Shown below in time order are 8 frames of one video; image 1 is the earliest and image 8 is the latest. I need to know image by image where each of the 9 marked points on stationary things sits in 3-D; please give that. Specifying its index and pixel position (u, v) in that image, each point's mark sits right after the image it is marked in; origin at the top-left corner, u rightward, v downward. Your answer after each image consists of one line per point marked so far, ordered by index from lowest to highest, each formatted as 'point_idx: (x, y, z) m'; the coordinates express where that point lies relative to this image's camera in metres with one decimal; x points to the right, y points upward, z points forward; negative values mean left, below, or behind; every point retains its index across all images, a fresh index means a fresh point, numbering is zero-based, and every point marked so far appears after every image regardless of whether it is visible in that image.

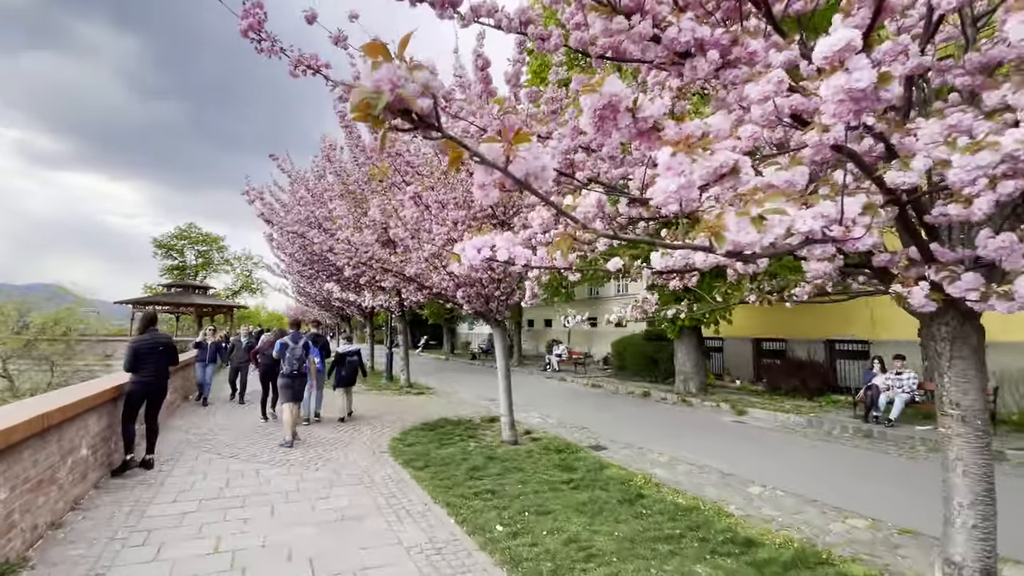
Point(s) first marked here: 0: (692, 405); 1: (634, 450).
0: (+5.1, -3.3, +13.5) m
1: (+2.2, -3.0, +8.8) m
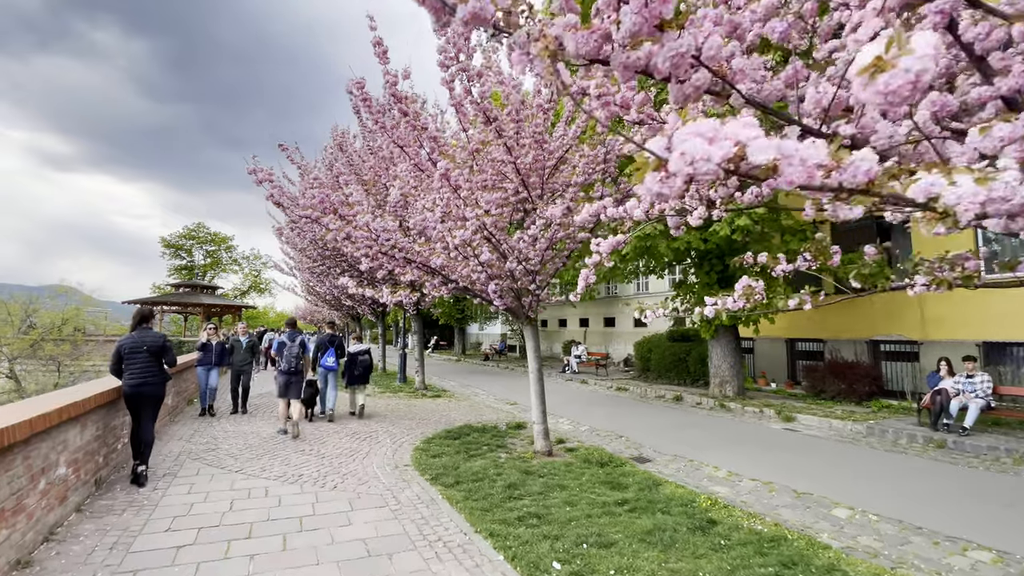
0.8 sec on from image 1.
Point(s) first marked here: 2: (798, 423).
0: (+5.8, -3.2, +12.6) m
1: (+2.8, -2.9, +7.8) m
2: (+6.7, -3.2, +11.1) m
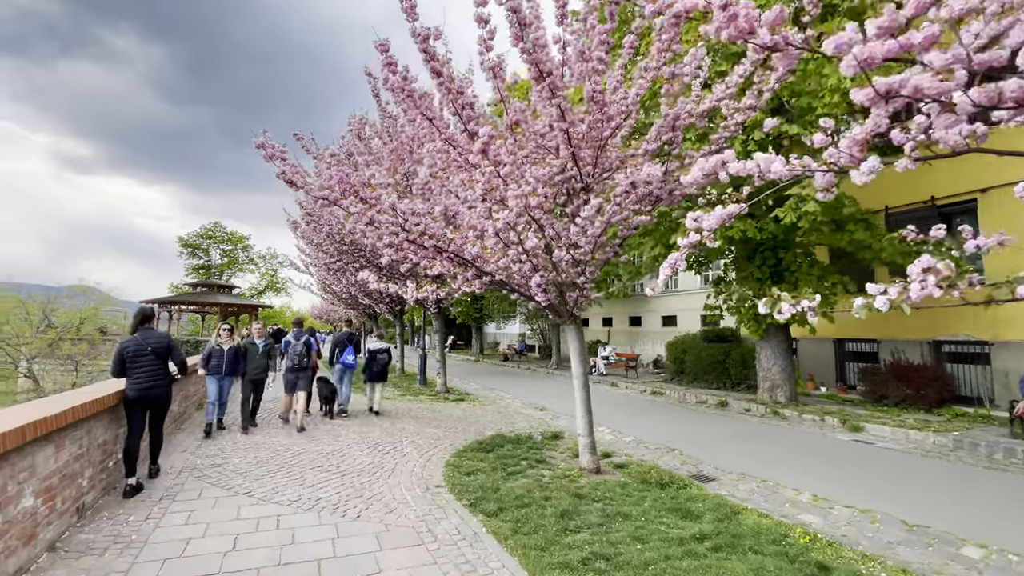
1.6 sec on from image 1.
0: (+6.5, -3.1, +11.4) m
1: (+3.5, -2.8, +6.8) m
2: (+7.4, -3.0, +9.9) m
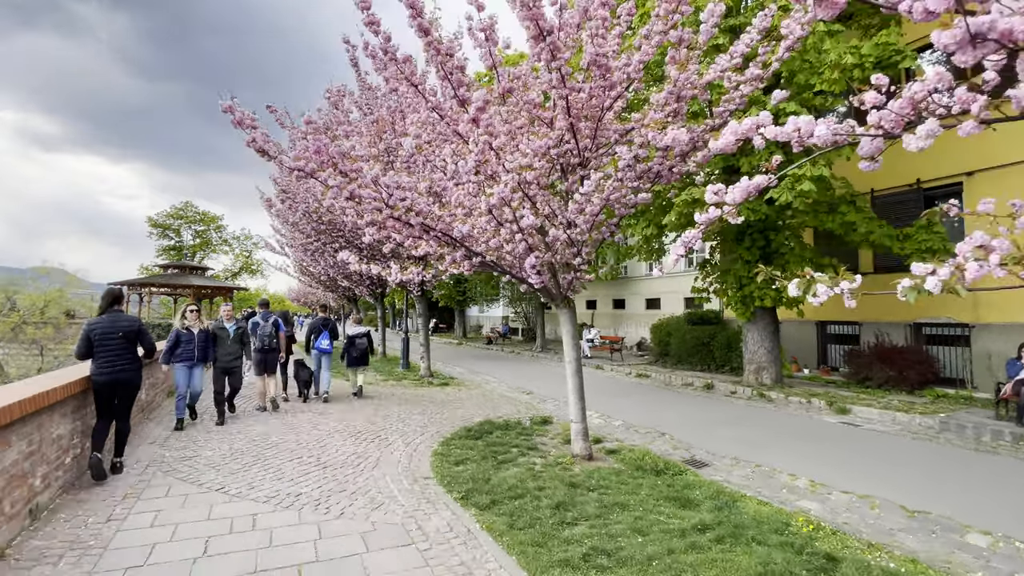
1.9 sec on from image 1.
0: (+6.2, -2.7, +11.4) m
1: (+3.3, -2.6, +6.7) m
2: (+7.2, -2.7, +10.0) m
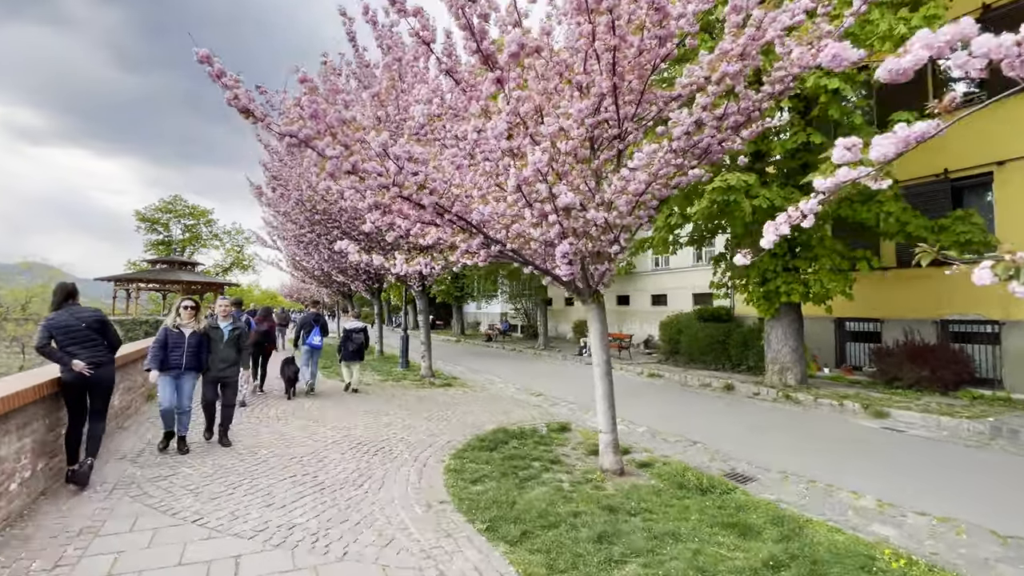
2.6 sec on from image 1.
0: (+6.4, -2.5, +10.7) m
1: (+3.6, -2.5, +5.9) m
2: (+7.4, -2.6, +9.3) m
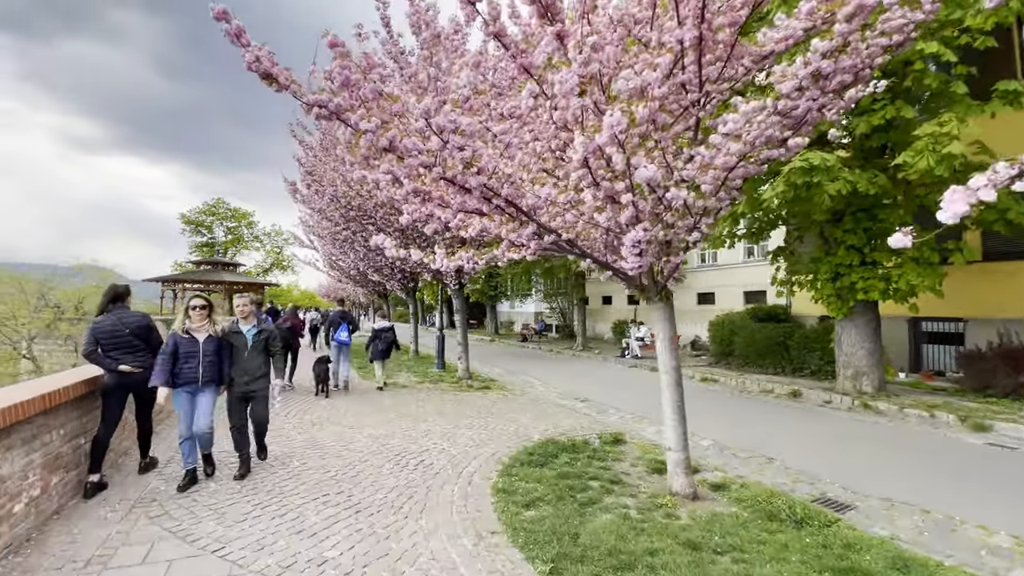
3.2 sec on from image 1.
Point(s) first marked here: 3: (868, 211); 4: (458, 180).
0: (+7.4, -2.5, +9.6) m
1: (+4.2, -2.4, +5.0) m
2: (+8.2, -2.5, +8.1) m
3: (+7.4, +1.6, +9.9) m
4: (-0.5, +0.9, +4.2) m
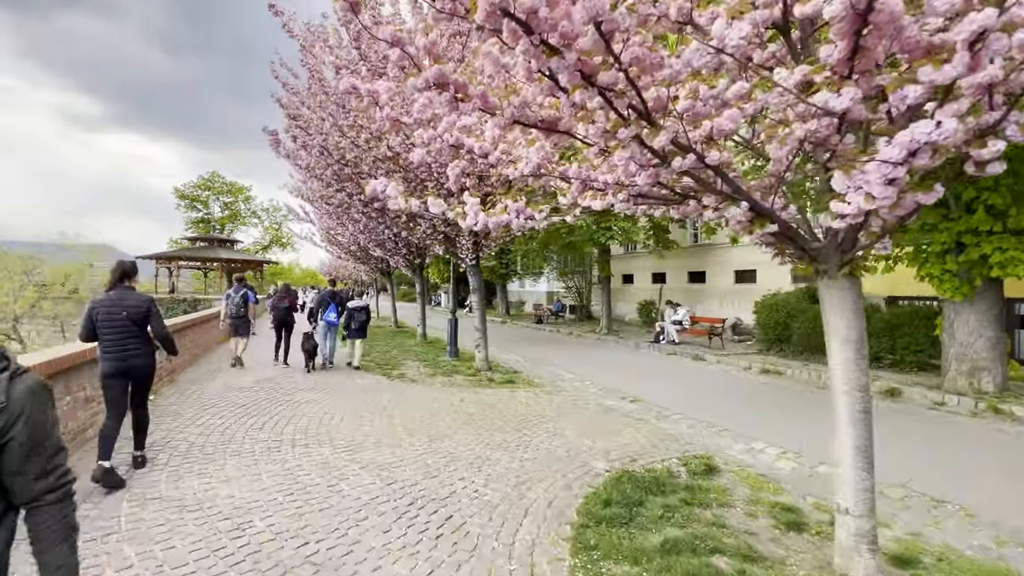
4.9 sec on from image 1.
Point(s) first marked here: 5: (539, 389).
0: (+8.0, -2.1, +7.5) m
1: (+4.8, -2.2, +2.9) m
2: (+8.9, -2.1, +6.0) m
3: (+8.0, +2.0, +7.6) m
4: (+0.1, +1.1, +2.1) m
5: (+0.5, -2.0, +9.3) m
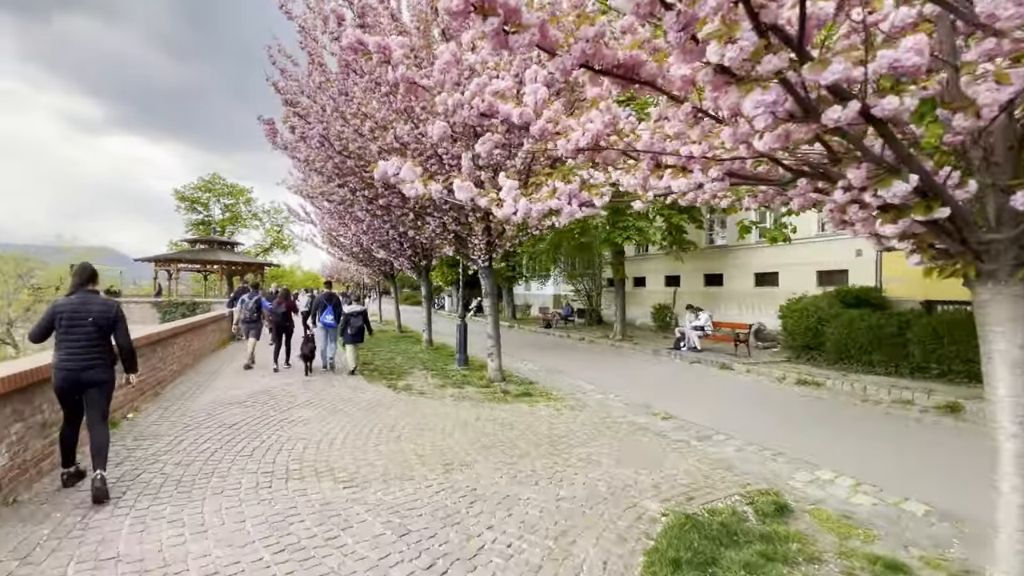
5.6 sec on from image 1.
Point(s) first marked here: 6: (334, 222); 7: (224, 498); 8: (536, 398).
0: (+8.3, -2.1, +6.6) m
1: (+5.1, -2.2, +2.1) m
2: (+9.2, -2.2, +5.1) m
3: (+8.3, +2.0, +6.8) m
4: (+0.4, +1.1, +1.2) m
5: (+0.8, -2.1, +8.5) m
6: (-5.3, +2.0, +14.2) m
7: (-2.5, -1.9, +4.2) m
8: (+0.5, -2.1, +8.9) m
